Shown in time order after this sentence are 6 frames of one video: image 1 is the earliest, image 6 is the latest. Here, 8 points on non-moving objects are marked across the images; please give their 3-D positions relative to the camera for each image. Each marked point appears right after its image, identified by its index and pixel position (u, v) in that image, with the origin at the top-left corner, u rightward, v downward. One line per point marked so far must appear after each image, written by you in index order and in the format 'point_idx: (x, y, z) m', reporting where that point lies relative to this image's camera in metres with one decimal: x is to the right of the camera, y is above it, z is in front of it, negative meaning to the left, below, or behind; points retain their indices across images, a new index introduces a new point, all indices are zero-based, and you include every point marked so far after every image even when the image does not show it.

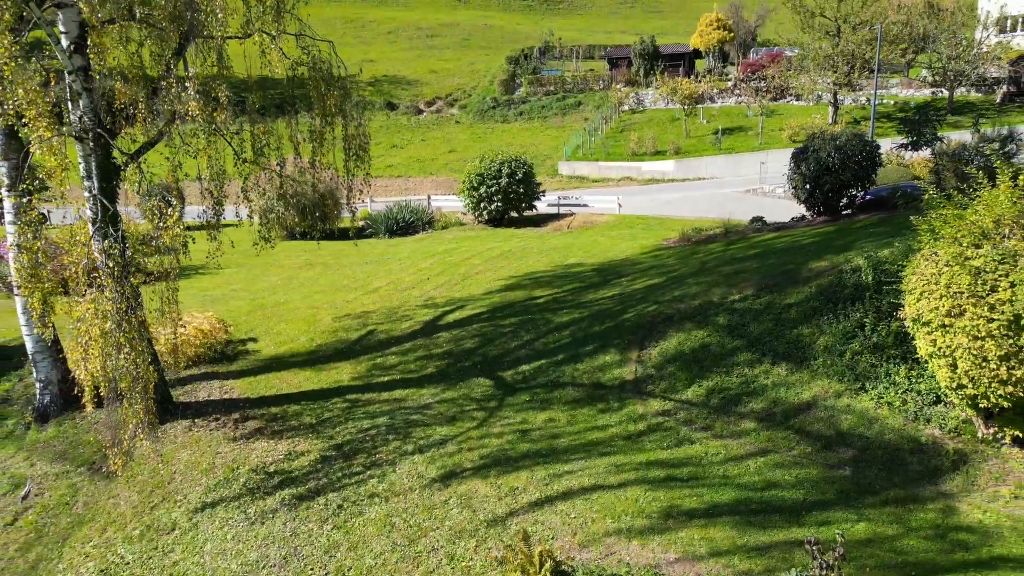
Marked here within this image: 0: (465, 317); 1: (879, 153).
0: (-0.6, -0.4, +8.9) m
1: (+4.9, +1.9, +9.4) m
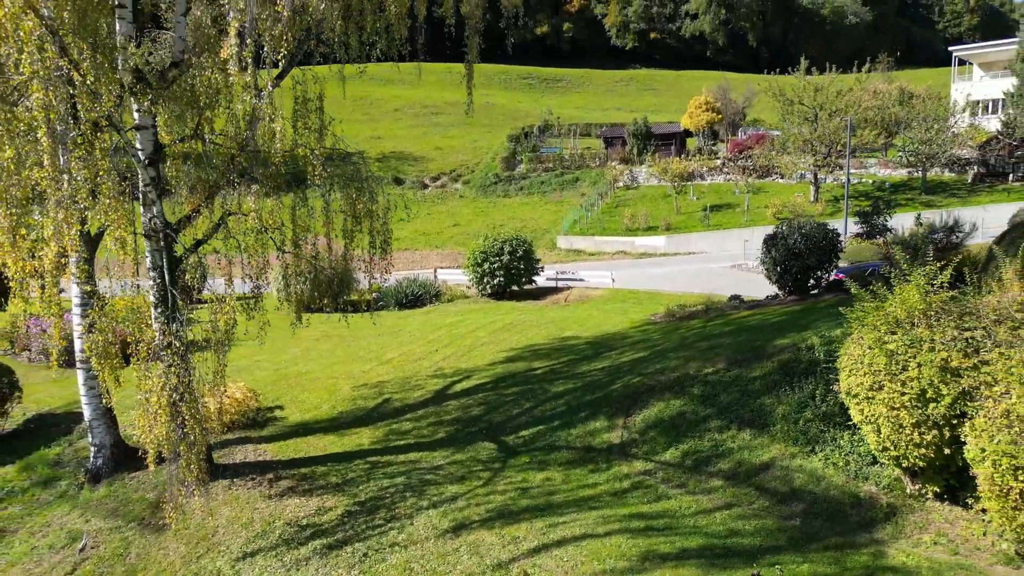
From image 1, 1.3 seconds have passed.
0: (-0.6, -1.4, +9.9) m
1: (+4.9, +0.8, +10.6) m
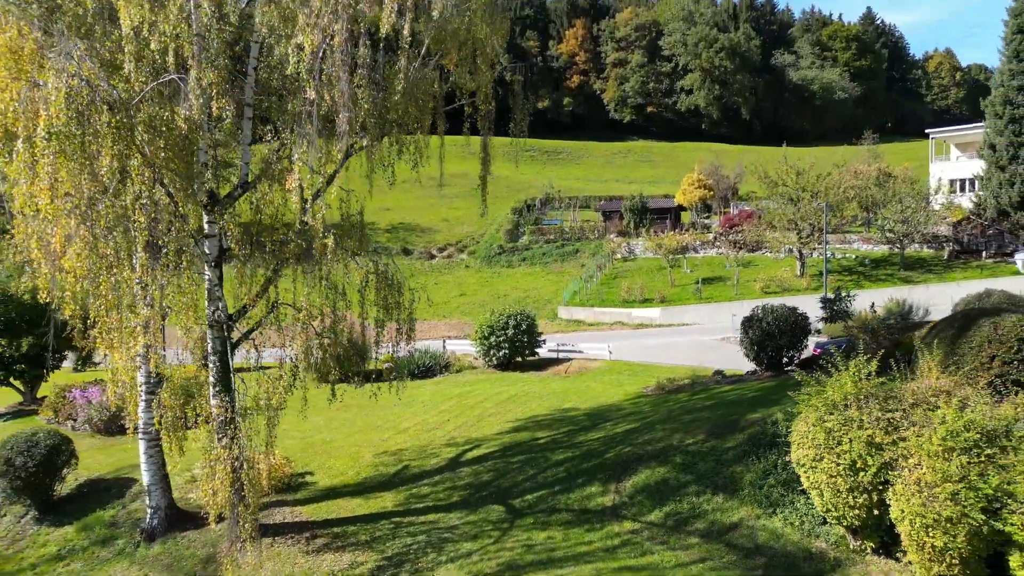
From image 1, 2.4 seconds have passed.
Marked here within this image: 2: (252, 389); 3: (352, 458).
0: (-0.5, -2.6, +11.0) m
1: (+5.0, -0.5, +11.9) m
2: (-3.1, -1.2, +8.5) m
3: (-2.6, -2.8, +11.6) m
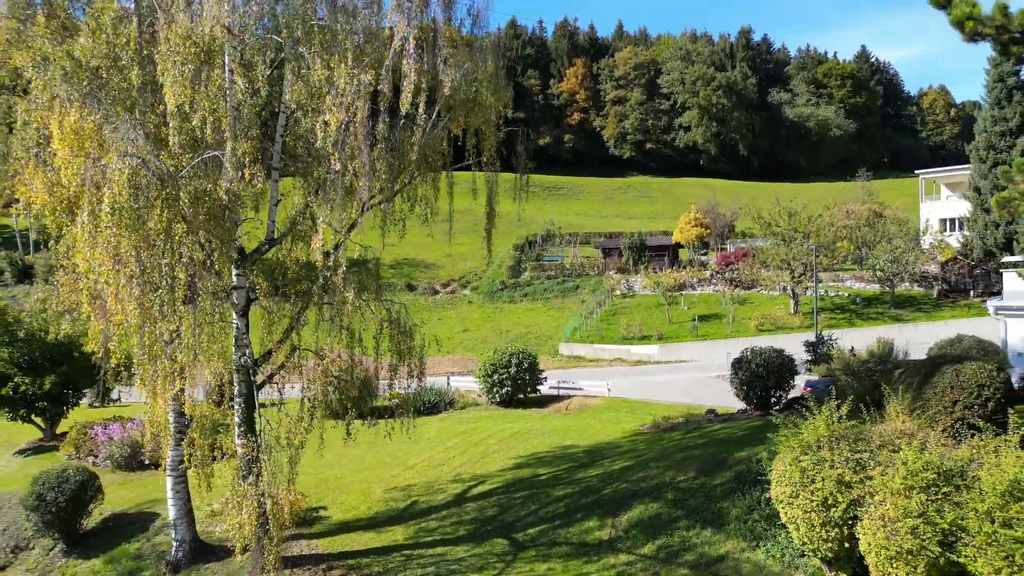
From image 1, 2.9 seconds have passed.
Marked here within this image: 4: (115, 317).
0: (-0.4, -3.4, +11.7) m
1: (+5.1, -1.3, +12.6) m
2: (-3.1, -1.9, +9.2) m
3: (-2.6, -3.6, +12.2) m
4: (-4.2, -0.3, +7.4) m
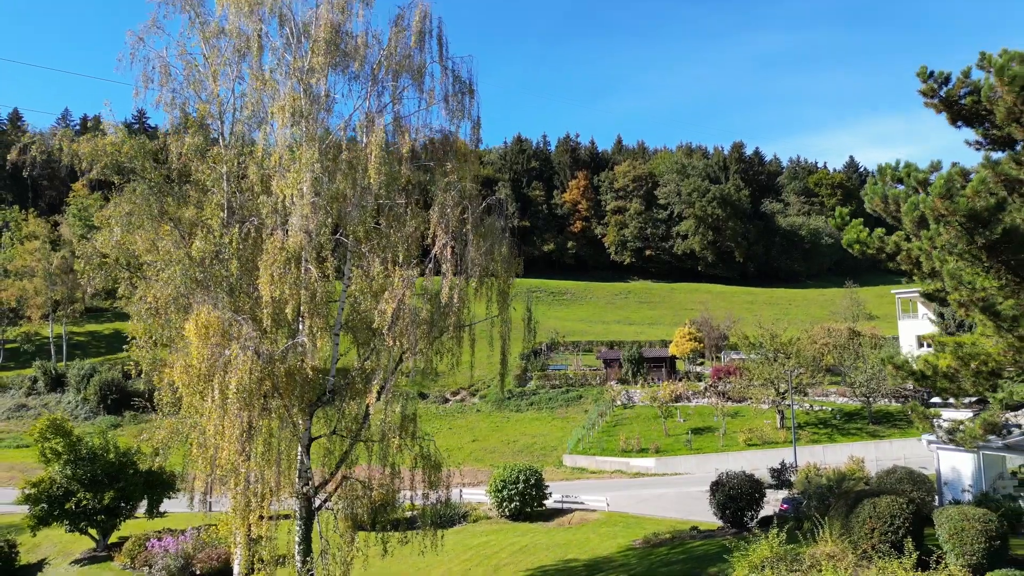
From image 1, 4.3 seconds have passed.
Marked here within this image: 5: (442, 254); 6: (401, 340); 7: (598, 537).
0: (-0.3, -6.0, +13.5) m
1: (+5.2, -4.1, +14.7) m
2: (-2.9, -4.2, +11.3) m
3: (-2.4, -6.3, +14.0) m
4: (-4.0, -2.5, +9.7) m
5: (-1.2, +0.6, +11.7) m
6: (-1.8, -0.8, +11.0) m
7: (+2.1, -6.1, +17.1) m
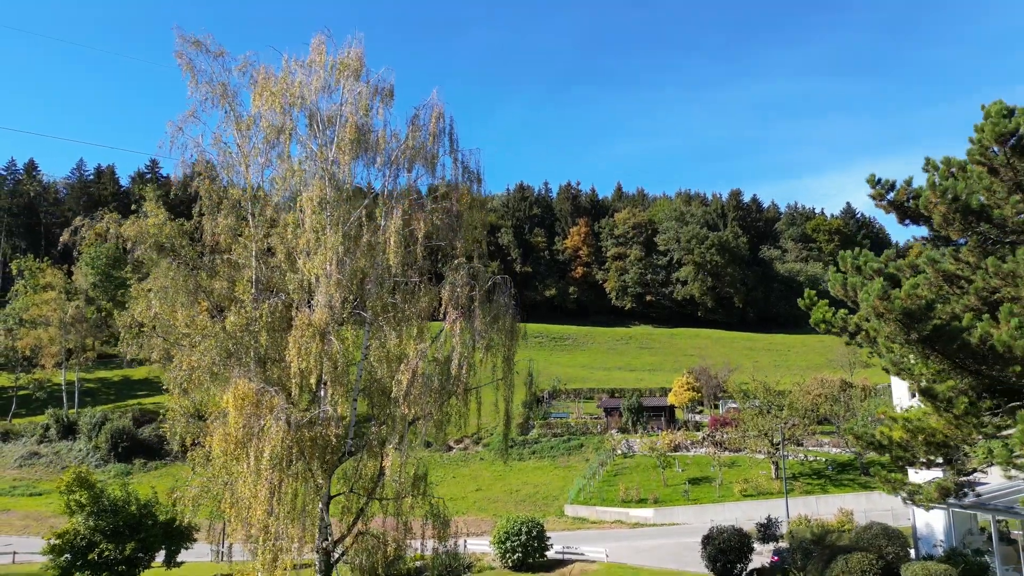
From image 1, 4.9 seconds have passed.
0: (-0.2, -7.4, +14.3) m
1: (+5.3, -5.6, +15.6) m
2: (-2.9, -5.5, +12.2) m
3: (-2.3, -7.7, +14.8) m
4: (-4.0, -3.6, +10.8) m
5: (-1.1, -0.7, +12.9) m
6: (-1.7, -2.0, +12.2) m
7: (+2.2, -7.7, +17.9) m
